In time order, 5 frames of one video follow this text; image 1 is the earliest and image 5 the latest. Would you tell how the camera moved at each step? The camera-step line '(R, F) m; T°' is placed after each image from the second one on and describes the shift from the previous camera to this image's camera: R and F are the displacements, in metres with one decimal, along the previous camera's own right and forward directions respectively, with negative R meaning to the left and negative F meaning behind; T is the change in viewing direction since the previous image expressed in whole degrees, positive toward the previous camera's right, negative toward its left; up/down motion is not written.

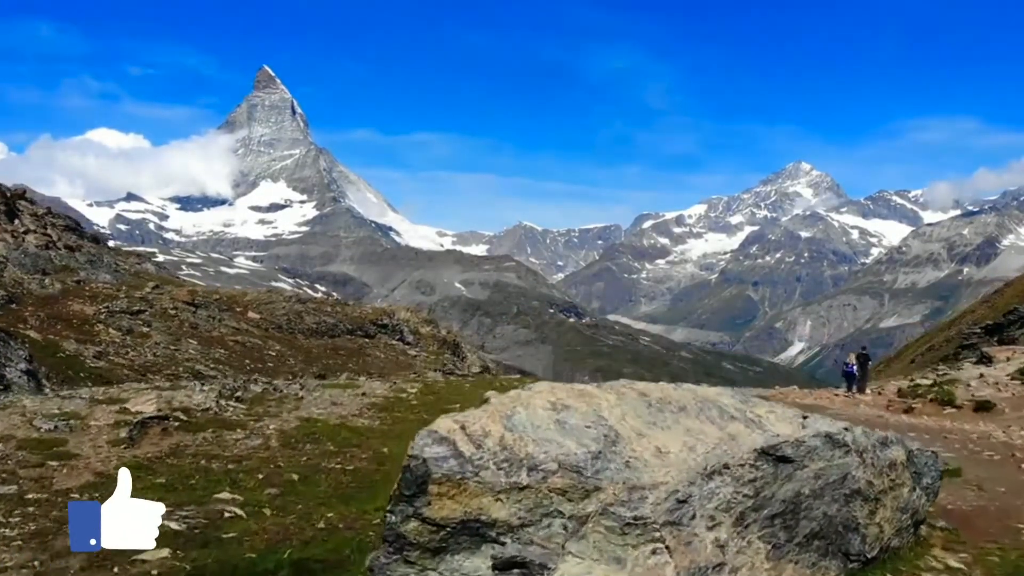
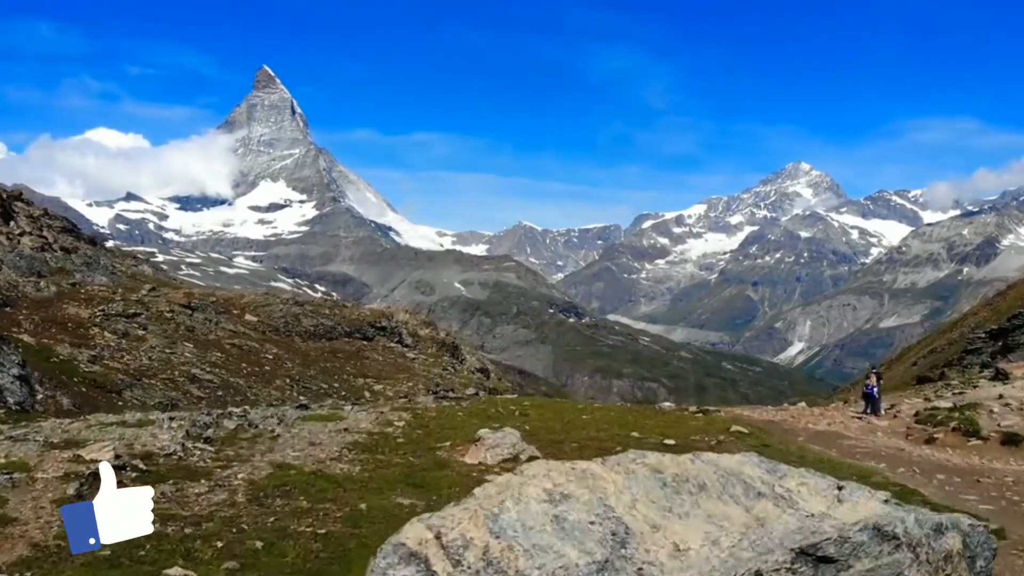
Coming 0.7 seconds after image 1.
(0.0, +0.6) m; 0°
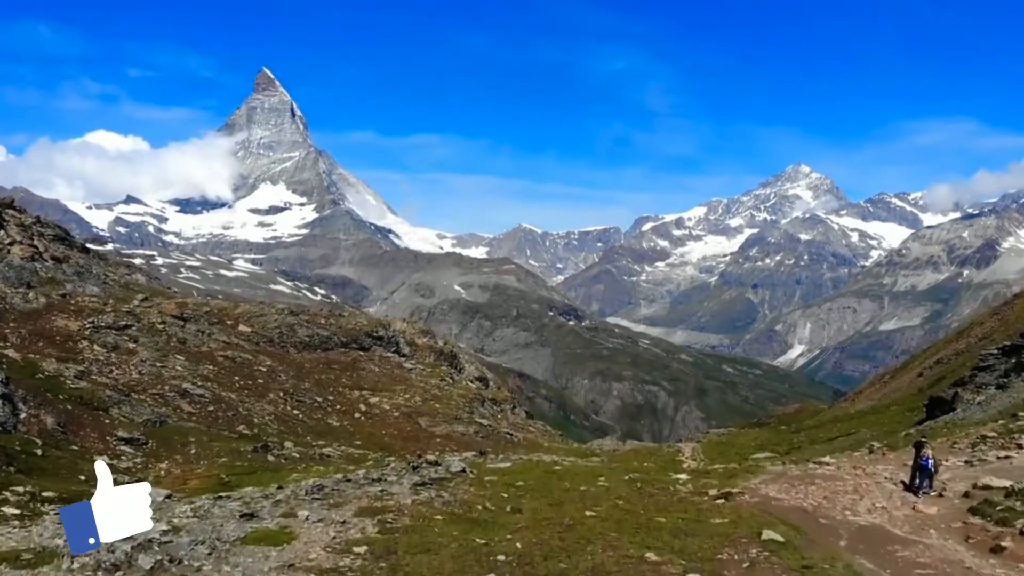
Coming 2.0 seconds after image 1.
(+0.1, +1.5) m; 0°
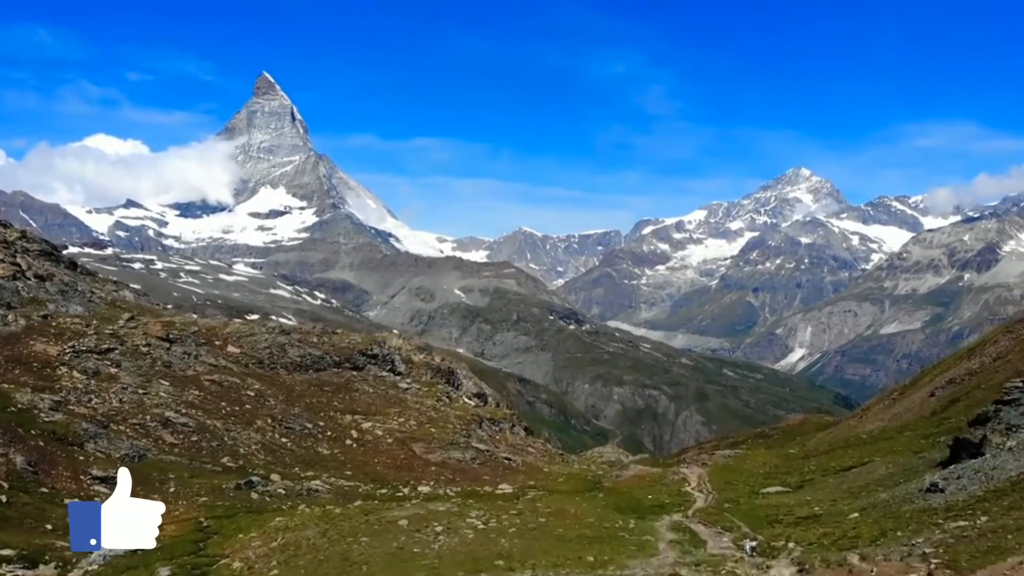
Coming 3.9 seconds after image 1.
(+0.2, +2.7) m; 0°
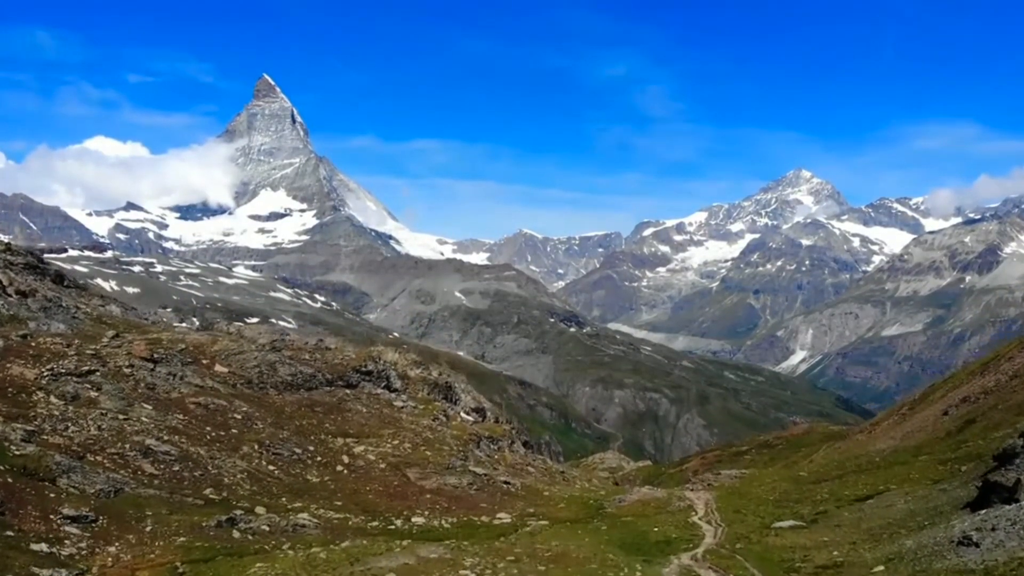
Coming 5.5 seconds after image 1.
(+0.2, +2.8) m; 0°
